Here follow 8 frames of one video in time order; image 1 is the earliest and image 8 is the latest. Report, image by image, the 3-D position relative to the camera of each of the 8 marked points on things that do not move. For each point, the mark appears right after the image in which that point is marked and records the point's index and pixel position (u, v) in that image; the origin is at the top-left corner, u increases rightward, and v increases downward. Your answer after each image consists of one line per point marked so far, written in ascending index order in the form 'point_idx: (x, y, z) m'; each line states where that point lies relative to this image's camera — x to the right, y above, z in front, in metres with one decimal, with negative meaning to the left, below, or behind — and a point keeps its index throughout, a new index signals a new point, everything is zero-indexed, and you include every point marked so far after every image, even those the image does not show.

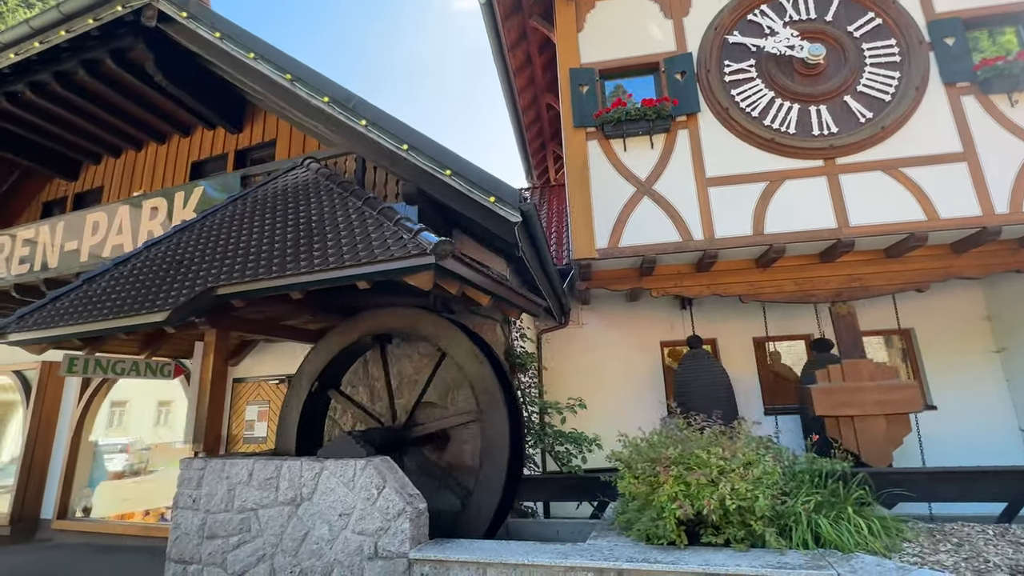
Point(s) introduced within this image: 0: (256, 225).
0: (-2.3, +0.6, +4.3) m
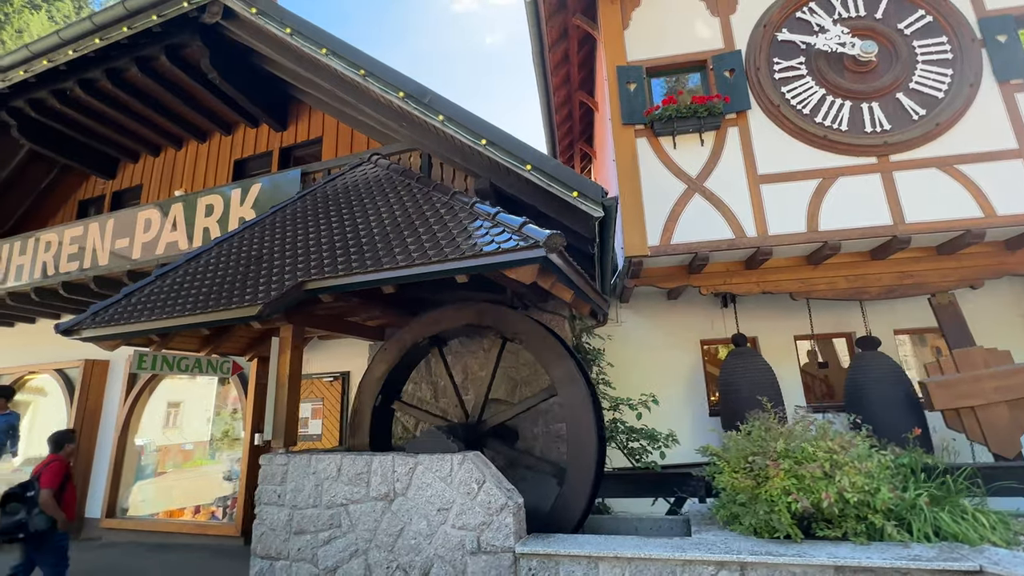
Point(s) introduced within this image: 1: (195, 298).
0: (-1.6, +0.6, +4.3) m
1: (-2.6, -0.1, +4.0) m
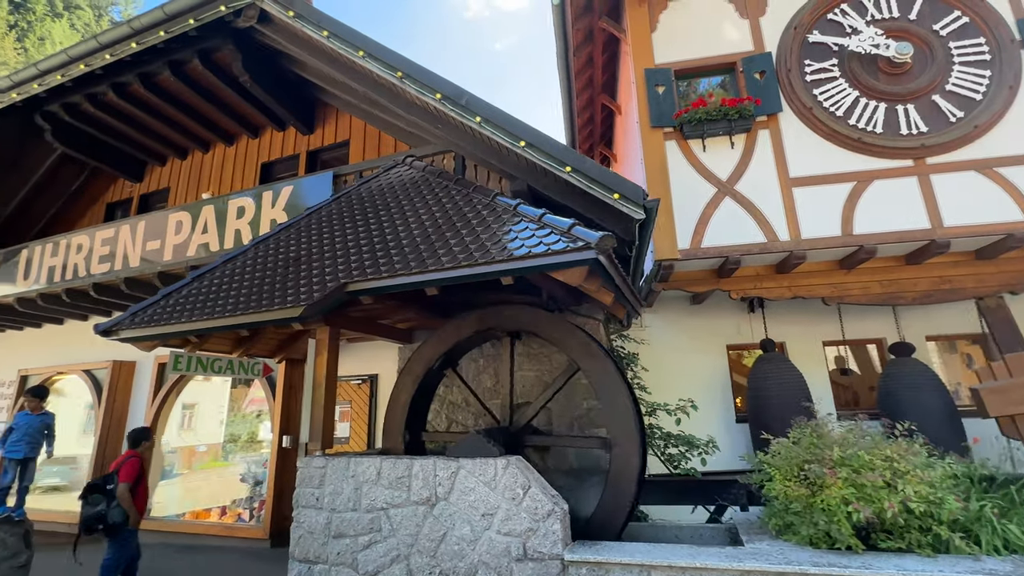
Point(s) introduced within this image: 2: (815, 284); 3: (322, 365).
0: (-1.3, +0.6, +4.3) m
1: (-2.3, -0.1, +4.0) m
2: (+4.0, +0.1, +6.3) m
3: (-1.6, -0.7, +4.1) m
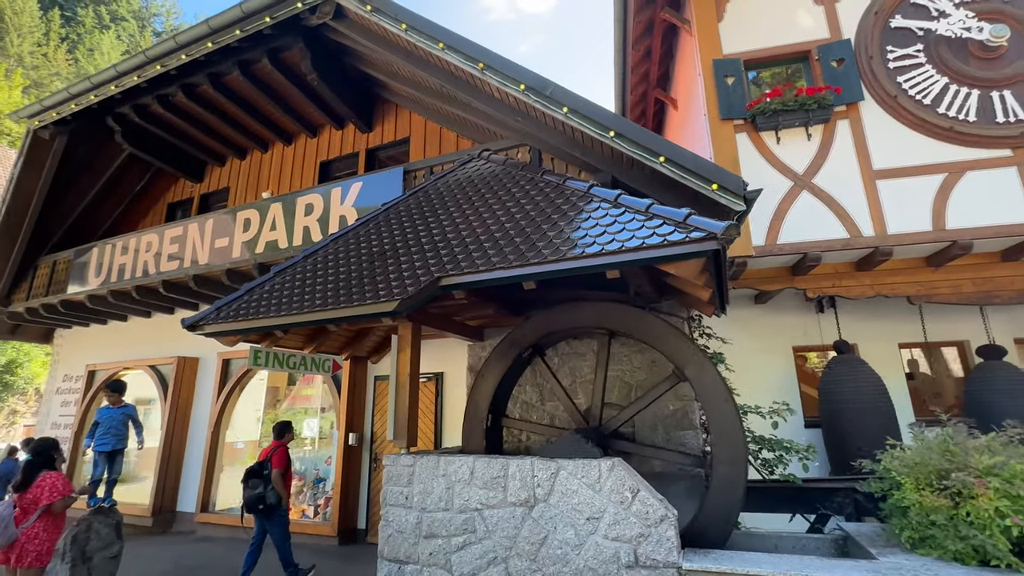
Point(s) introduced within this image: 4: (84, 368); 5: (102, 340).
0: (-0.5, +0.6, +4.2) m
1: (-1.6, 0.0, +3.9) m
2: (+4.8, +0.1, +5.9) m
3: (-0.9, -0.6, +4.1) m
4: (-7.9, -1.5, +8.8) m
5: (-7.5, -1.0, +8.8) m
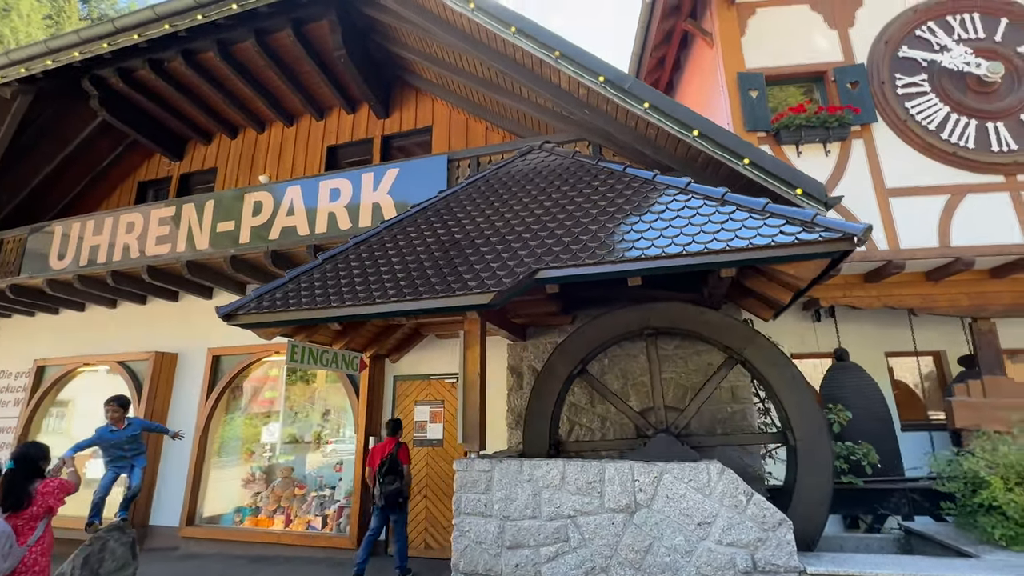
0: (+0.1, +0.7, +4.0) m
1: (-0.9, 0.0, +3.6) m
2: (+5.2, -0.1, +6.3) m
3: (-0.3, -0.6, +3.8) m
4: (-7.8, -1.2, +7.7) m
5: (-7.4, -0.7, +7.7) m
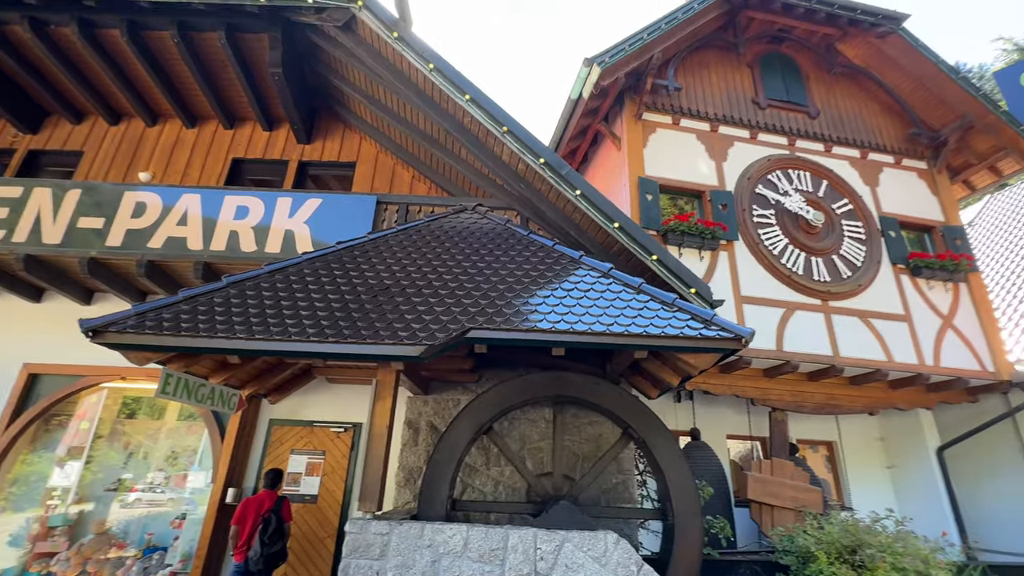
0: (-0.5, +0.2, +4.1) m
1: (-1.4, -0.2, +3.4) m
2: (+3.7, -1.5, +7.5) m
3: (-1.0, -0.9, +3.7) m
4: (-9.2, -0.7, +5.5) m
5: (-8.8, -0.3, +5.7) m
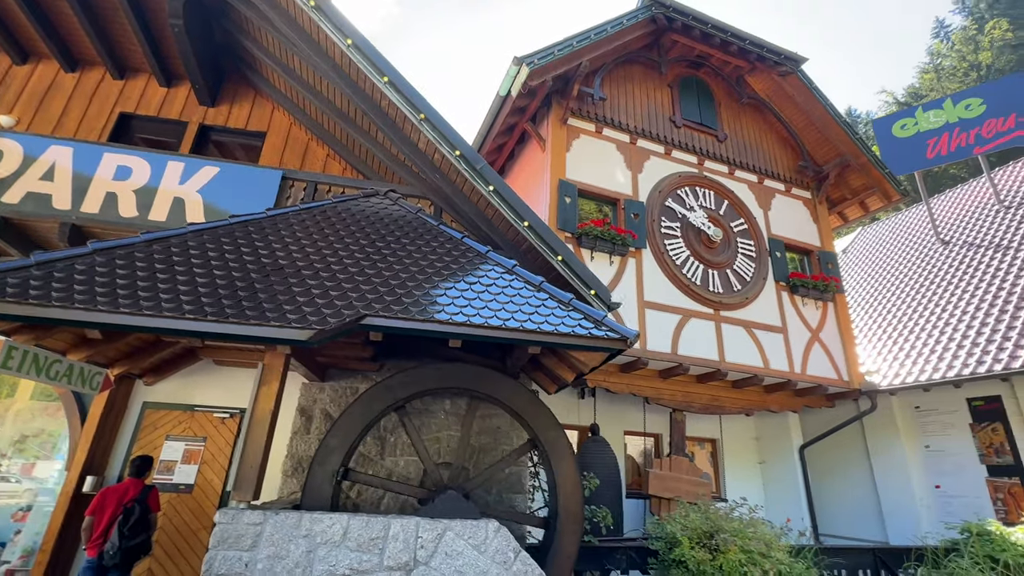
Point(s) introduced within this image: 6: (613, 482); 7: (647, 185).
0: (-1.3, +0.3, +4.0) m
1: (-2.1, -0.1, +3.1) m
2: (+2.2, -1.6, +8.0) m
3: (-1.8, -0.8, +3.5) m
4: (-10.2, 0.0, +4.0) m
5: (-9.8, +0.4, +4.3) m
6: (+1.3, -2.6, +6.3) m
7: (+2.5, +1.8, +8.7) m
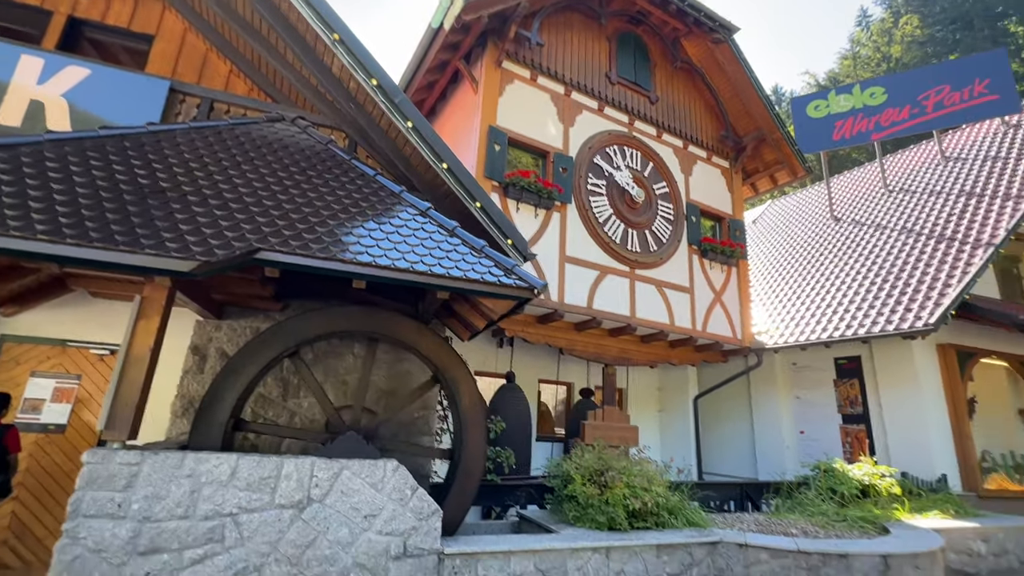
0: (-2.0, +0.9, +3.7) m
1: (-2.7, +0.4, +2.7) m
2: (+0.8, -0.9, +8.3) m
3: (-2.4, -0.3, +3.2) m
4: (-10.8, +1.0, +2.4) m
5: (-10.4, +1.4, +2.7) m
6: (+0.1, -1.9, +6.6) m
7: (+1.2, +2.7, +8.7) m
